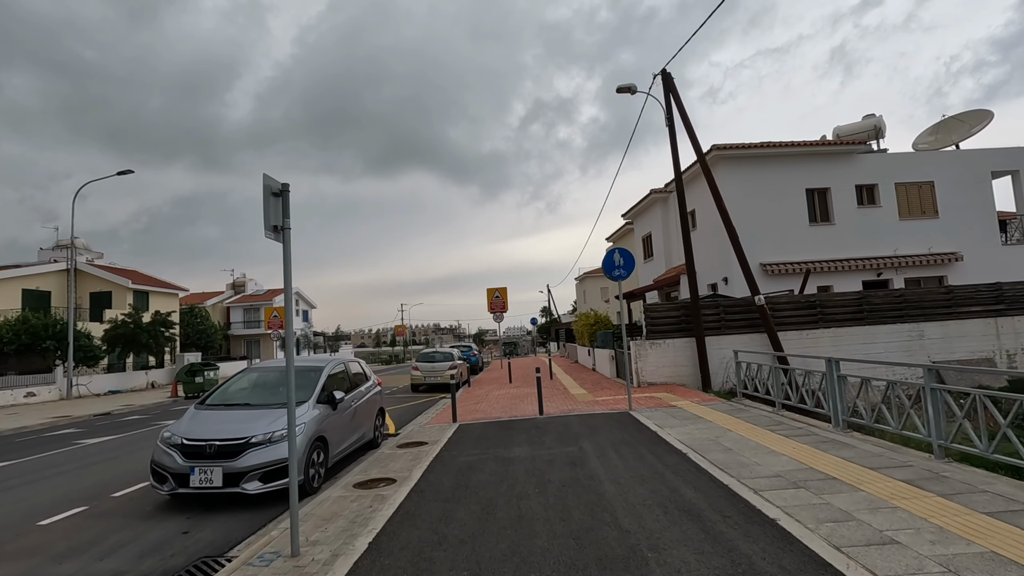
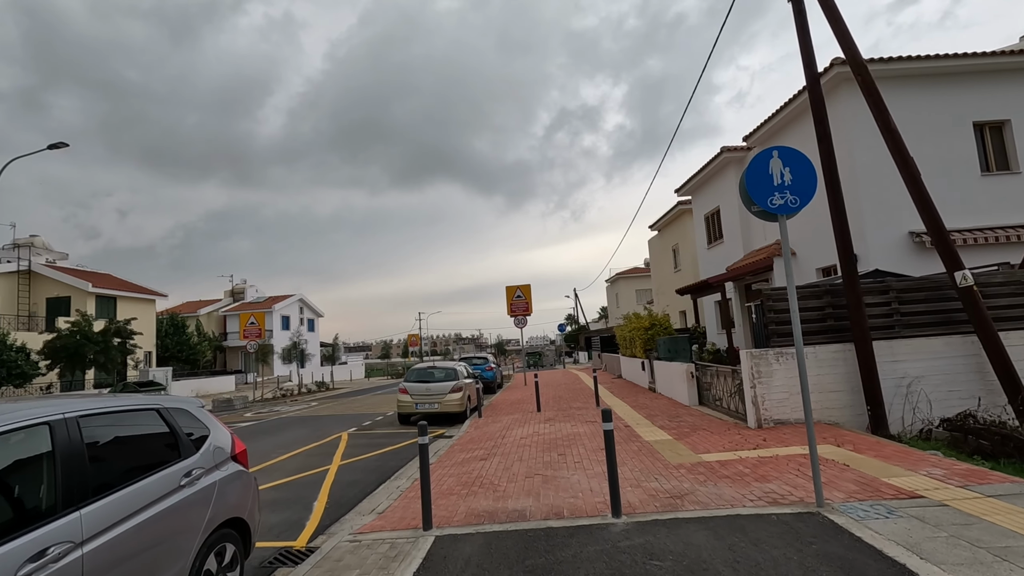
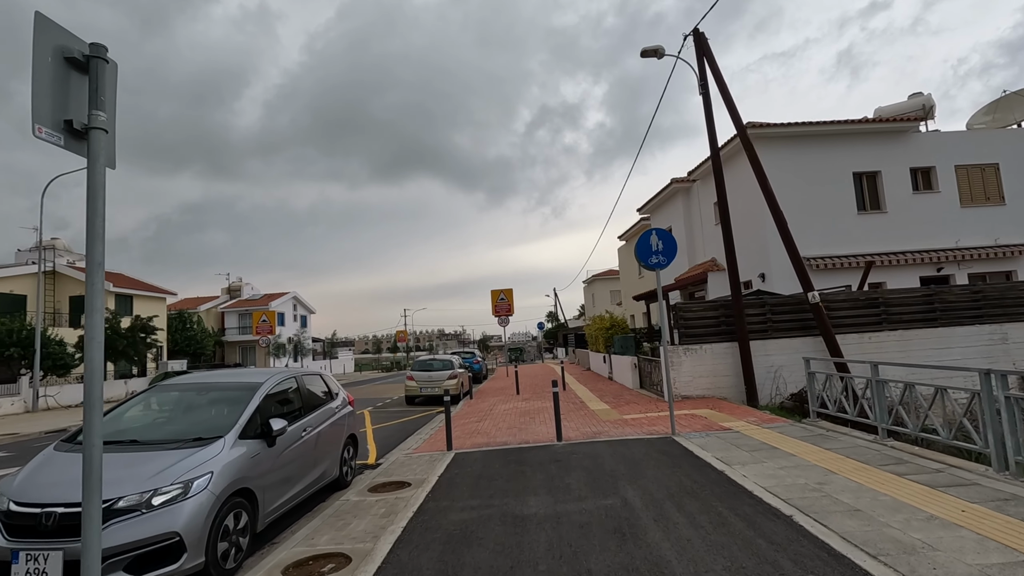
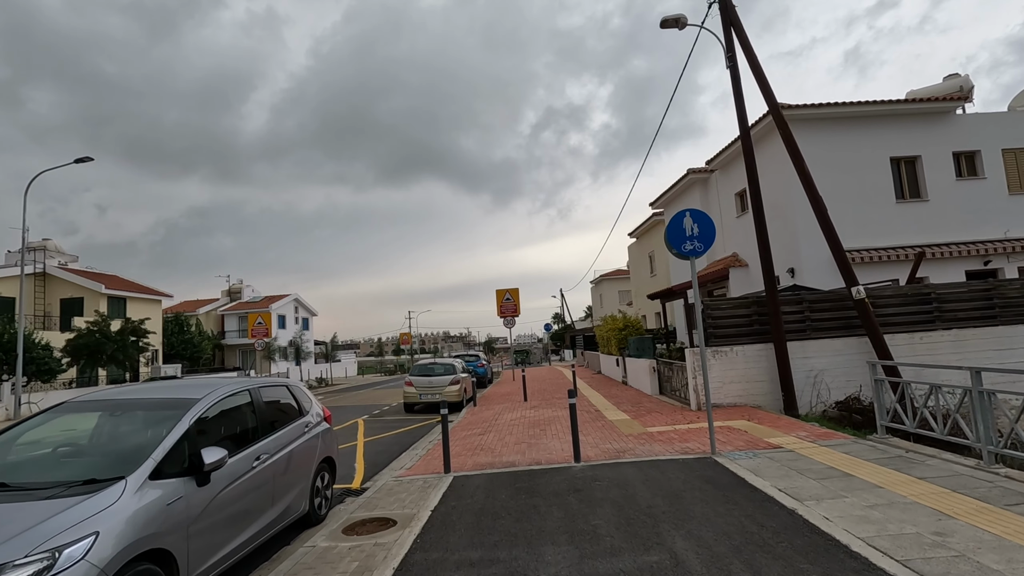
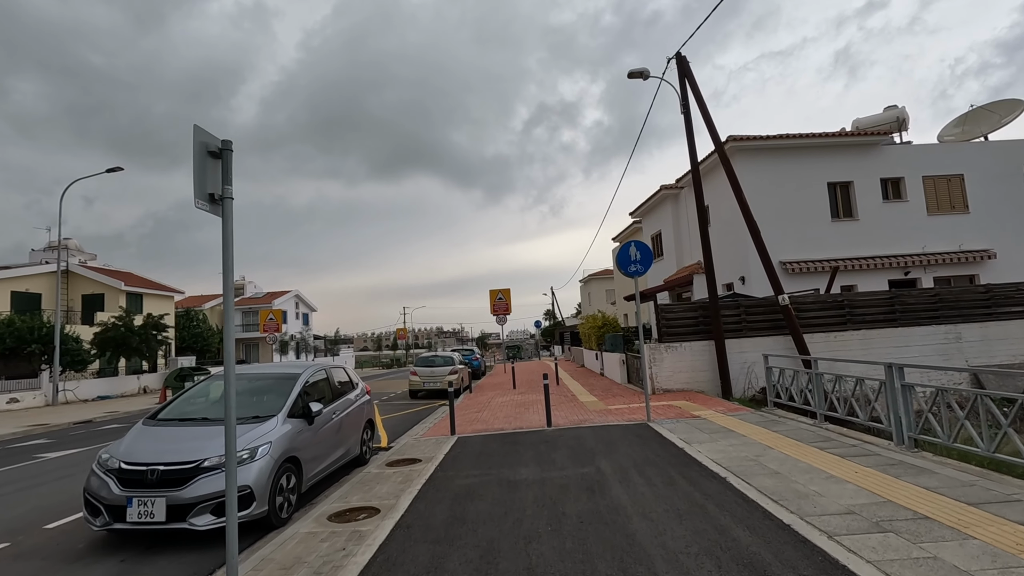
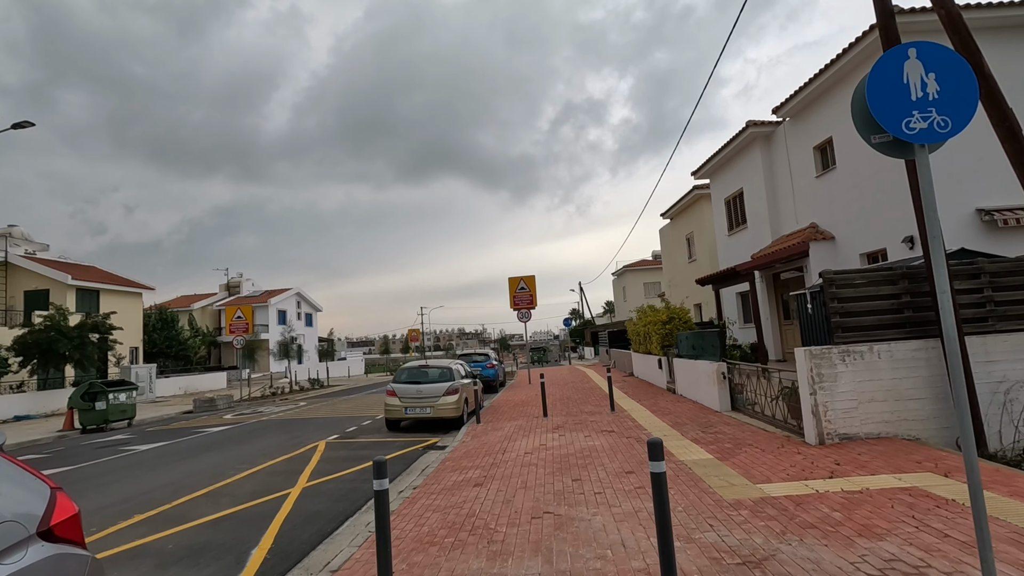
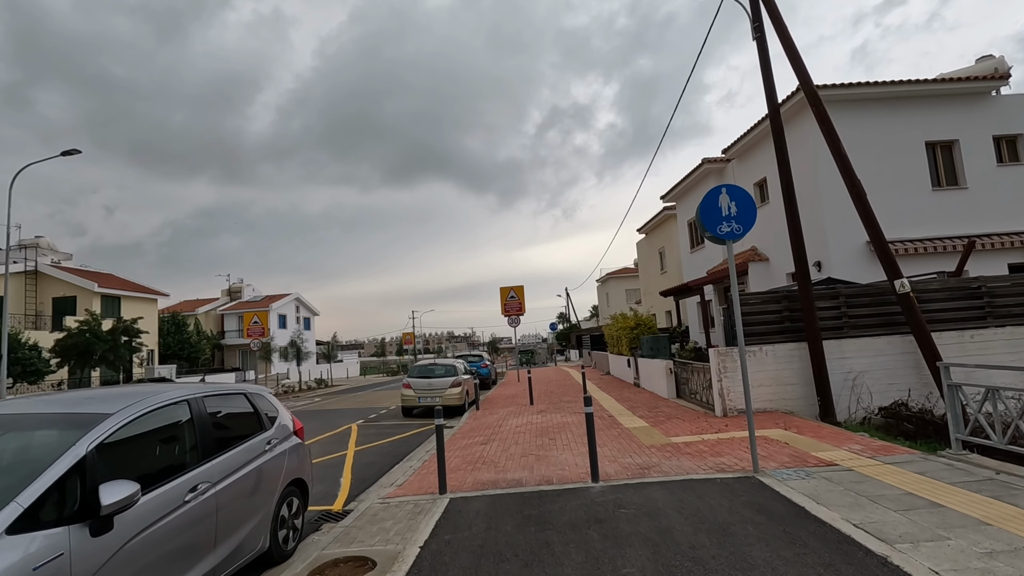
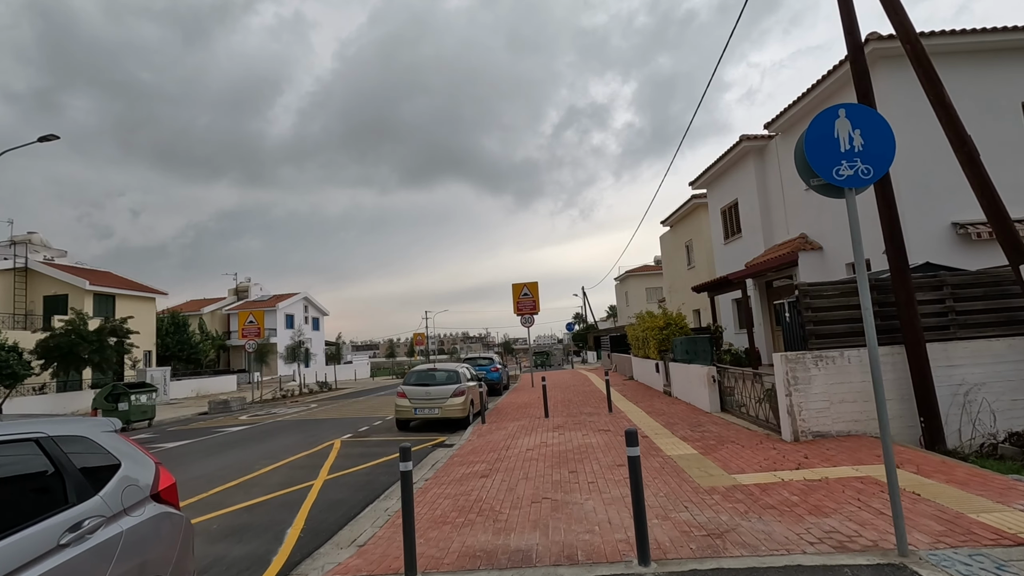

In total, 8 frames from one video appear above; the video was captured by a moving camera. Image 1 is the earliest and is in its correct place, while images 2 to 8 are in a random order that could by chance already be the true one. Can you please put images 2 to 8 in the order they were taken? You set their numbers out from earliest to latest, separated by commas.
5, 3, 4, 7, 2, 8, 6
